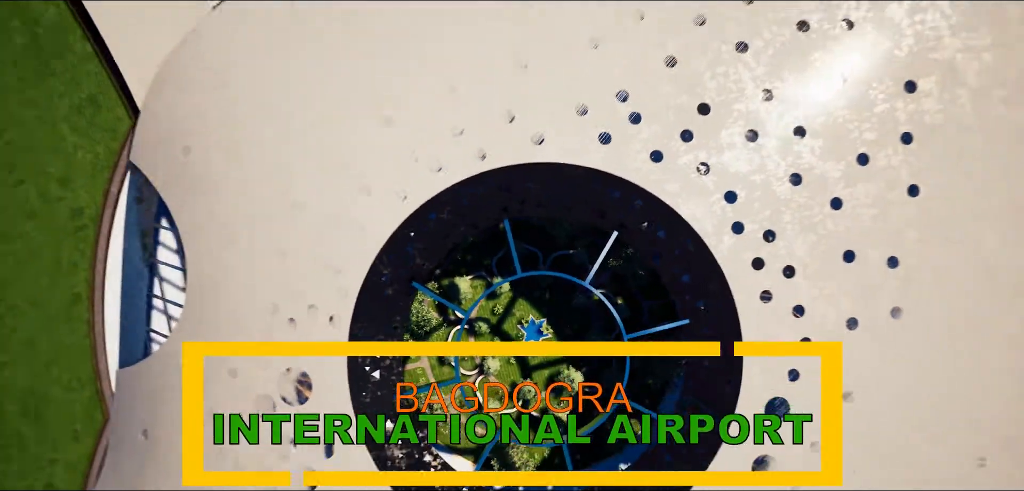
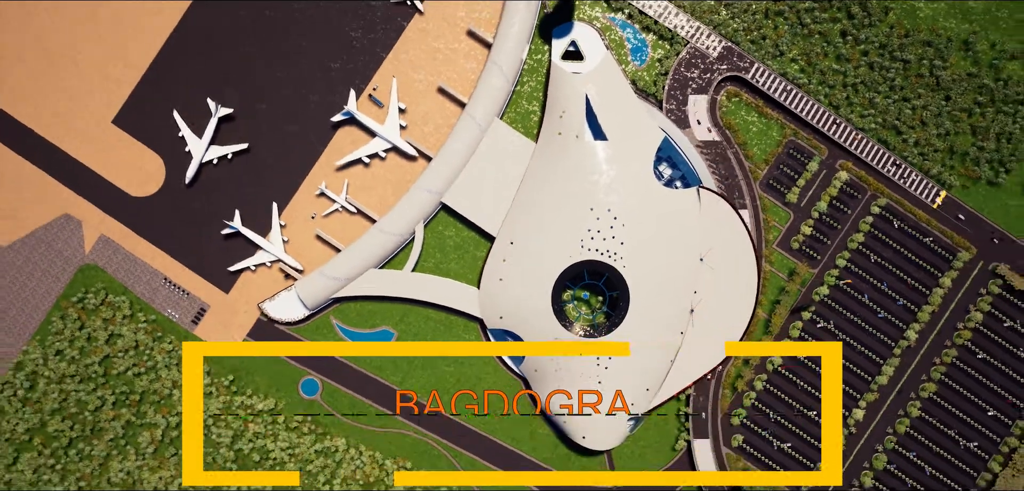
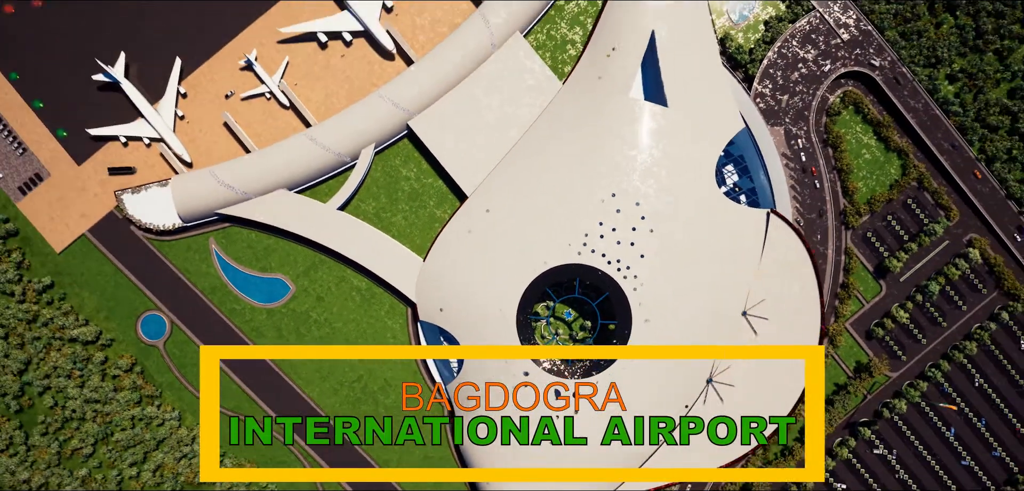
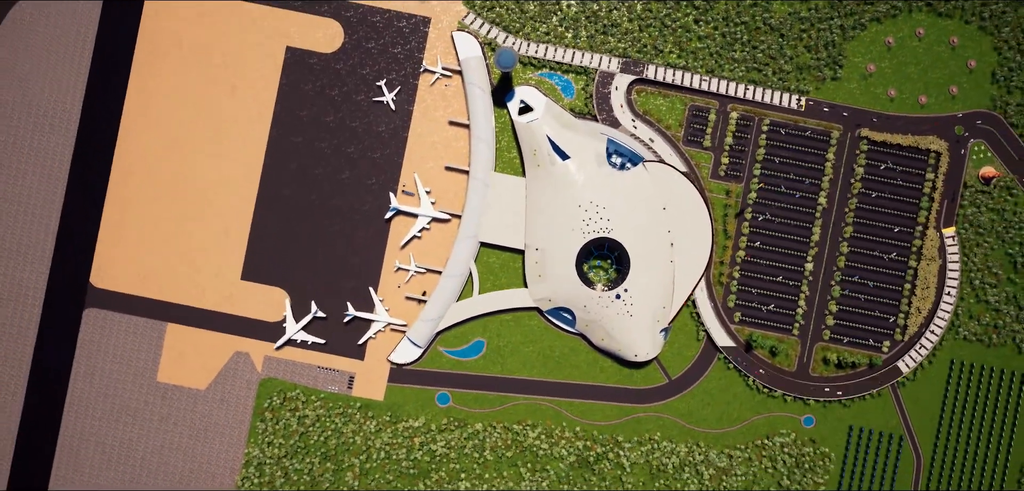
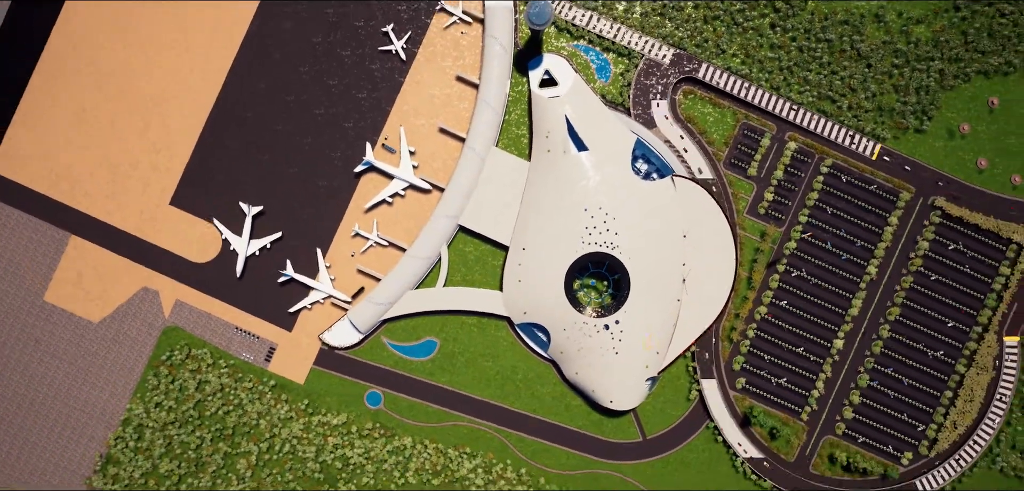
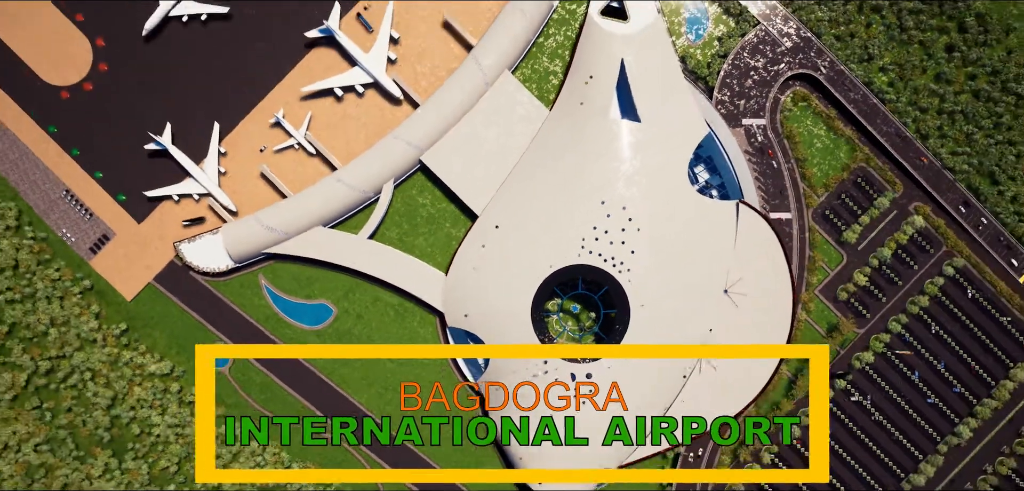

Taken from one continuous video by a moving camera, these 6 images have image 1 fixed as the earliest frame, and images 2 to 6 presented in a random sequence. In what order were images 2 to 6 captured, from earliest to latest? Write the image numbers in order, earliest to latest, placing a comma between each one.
3, 6, 2, 5, 4
